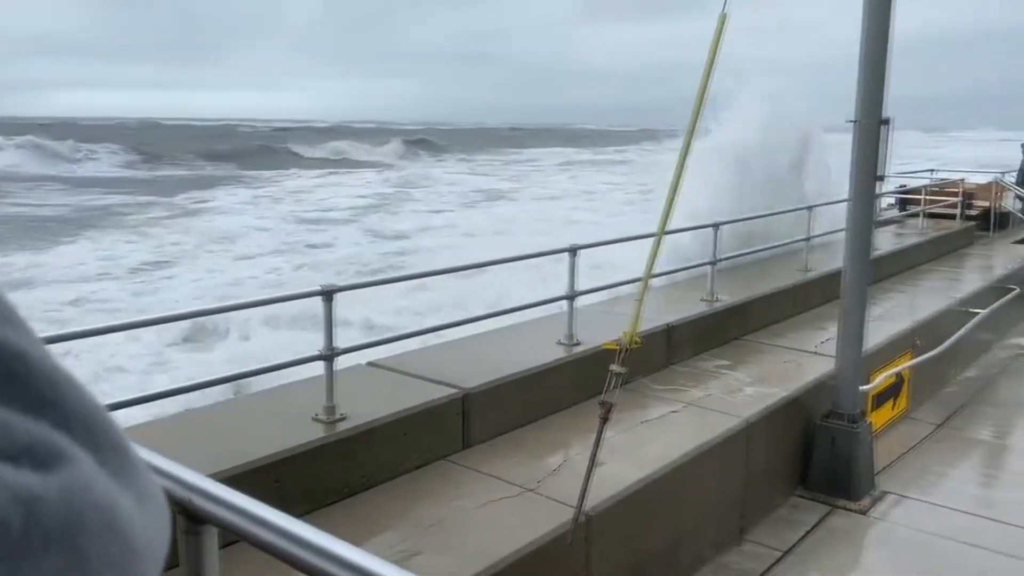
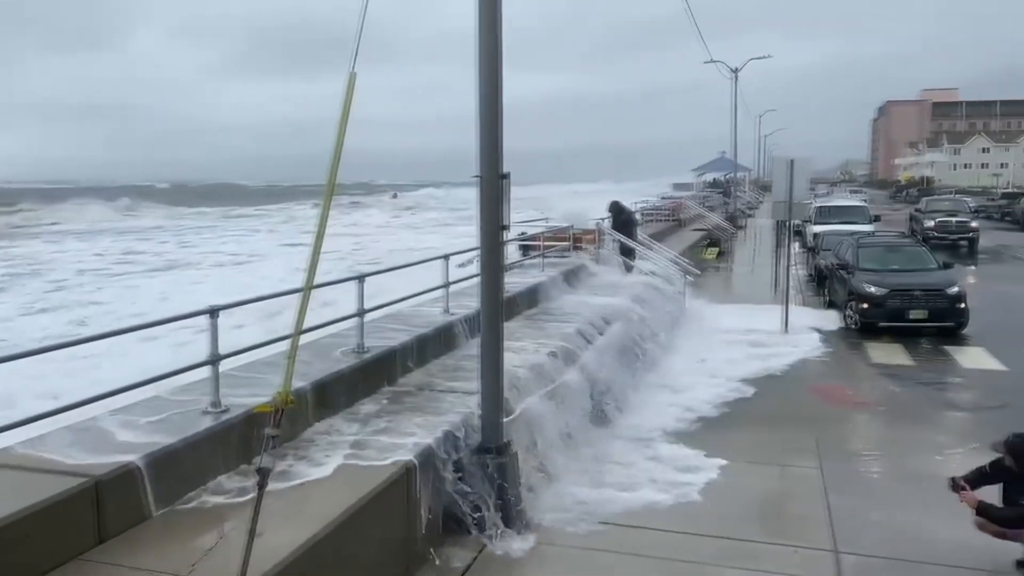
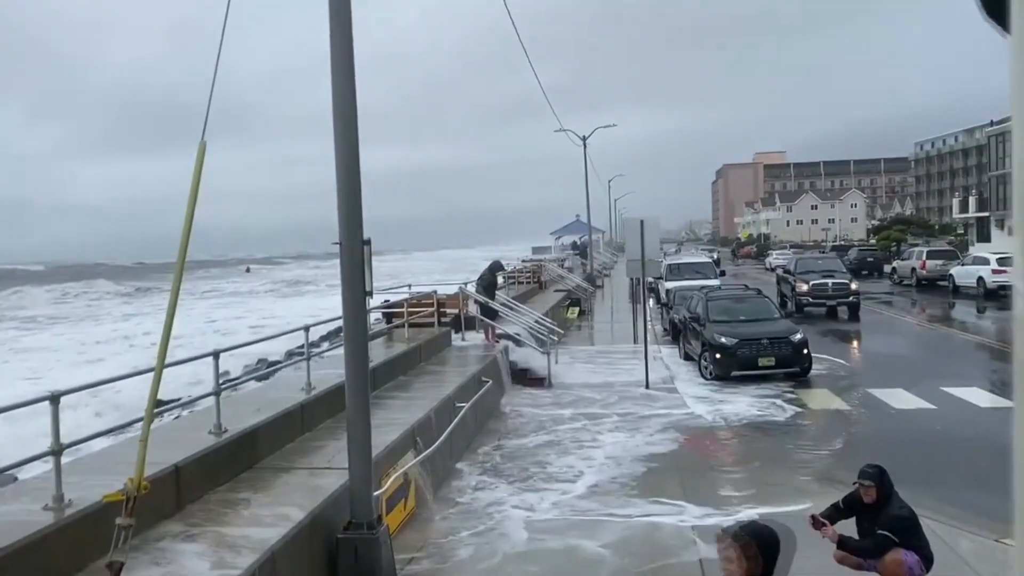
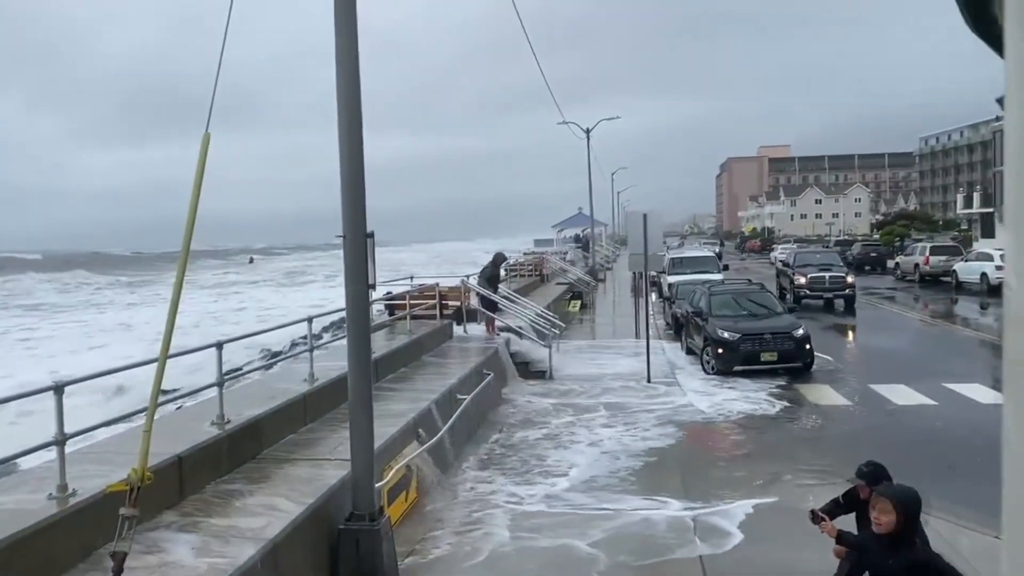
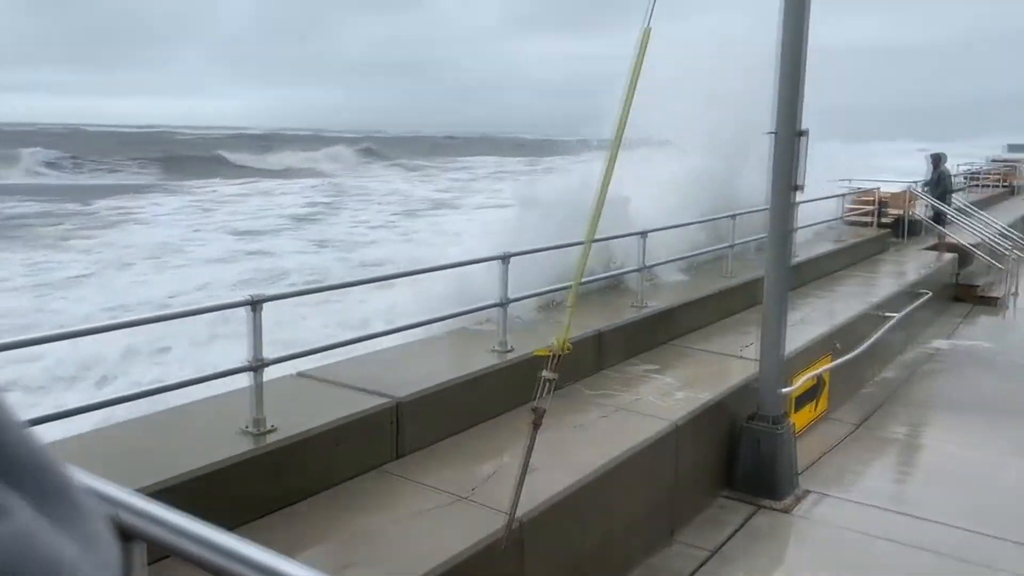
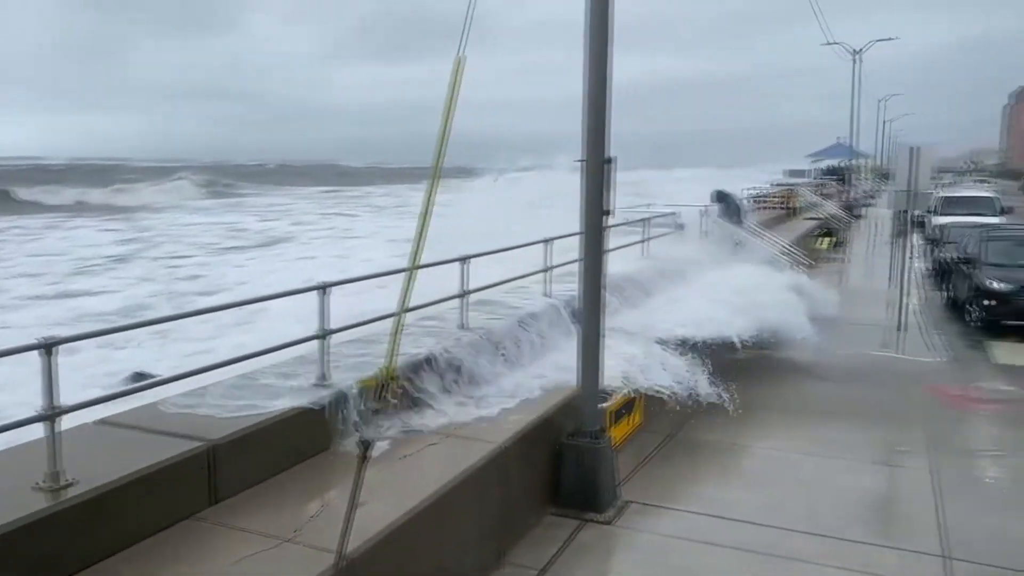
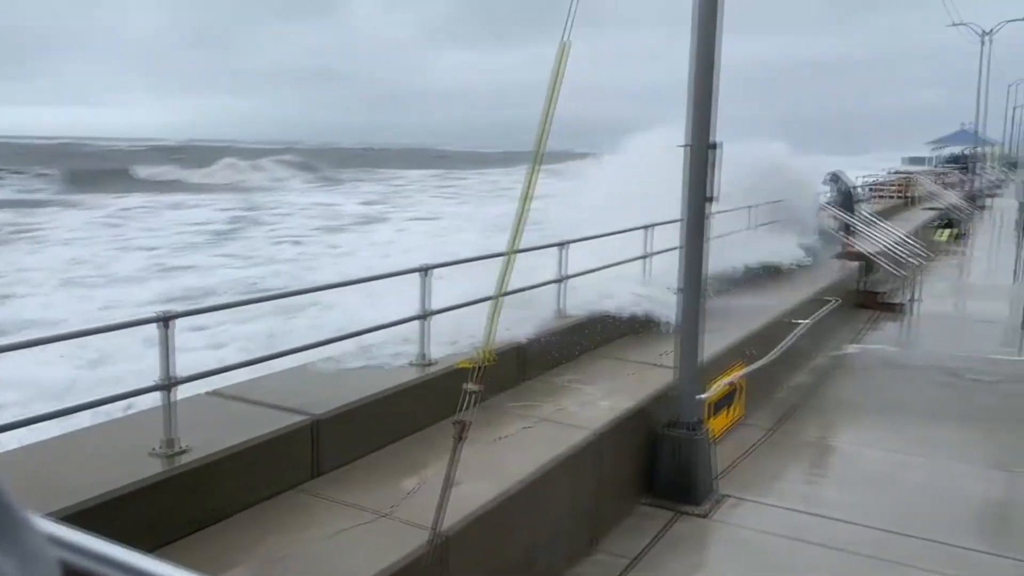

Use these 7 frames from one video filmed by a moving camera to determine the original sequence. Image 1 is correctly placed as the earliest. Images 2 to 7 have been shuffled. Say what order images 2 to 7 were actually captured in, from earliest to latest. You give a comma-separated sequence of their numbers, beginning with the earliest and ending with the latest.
5, 7, 6, 2, 4, 3
